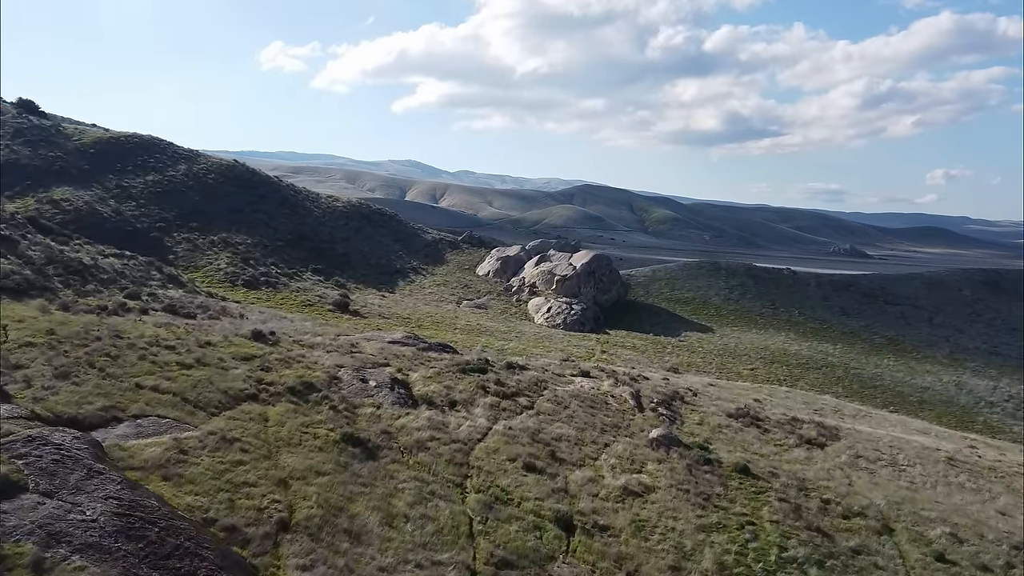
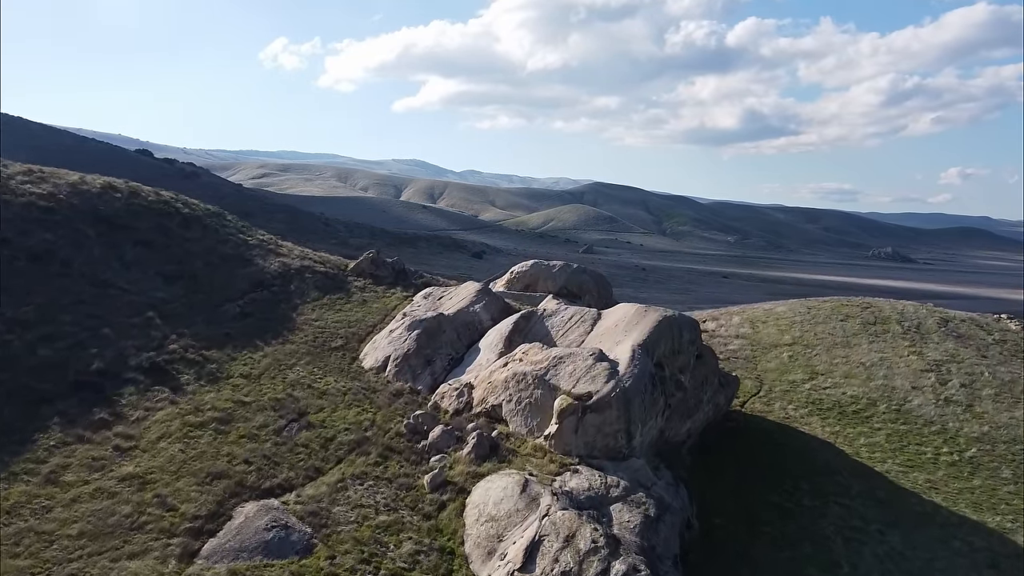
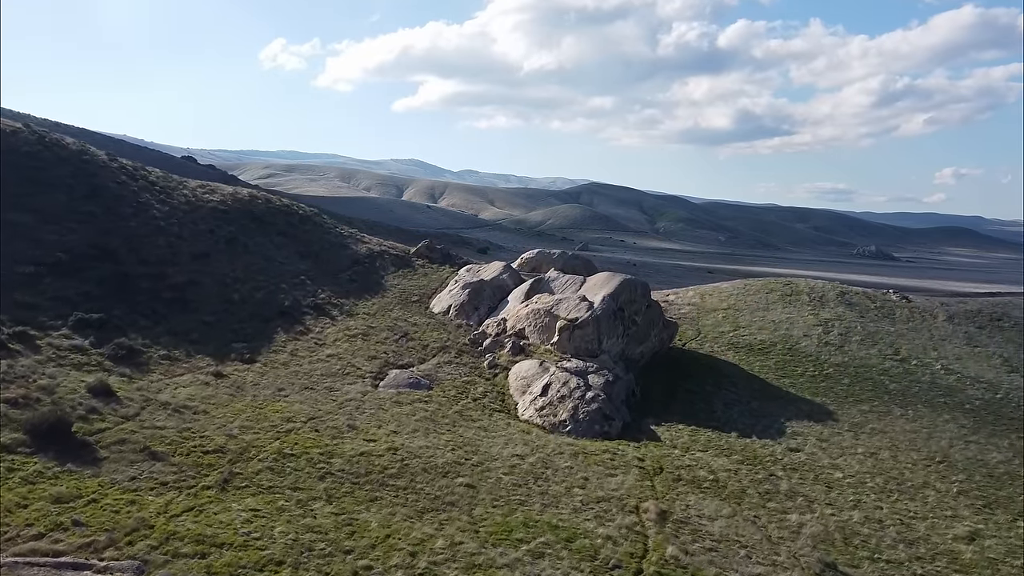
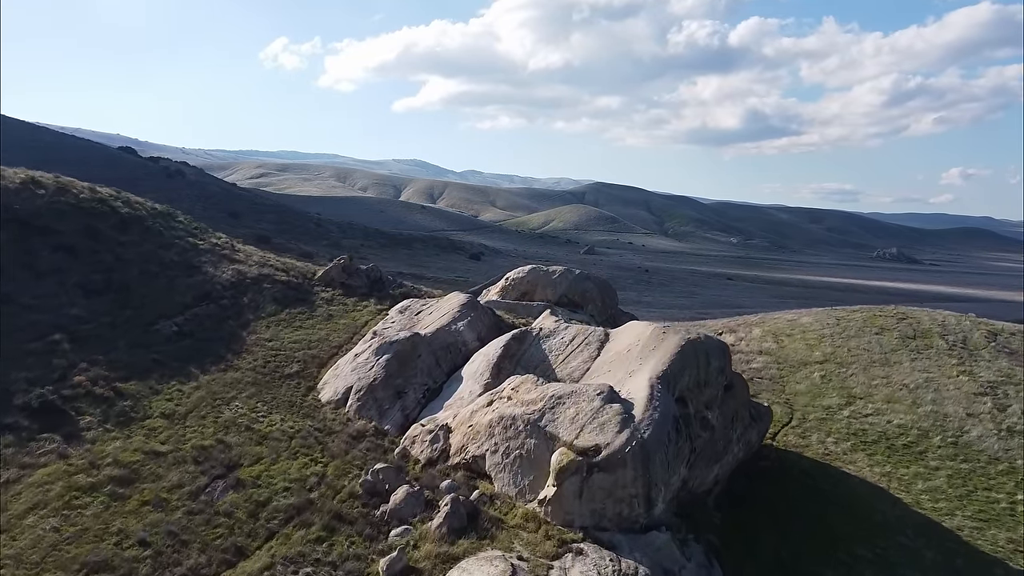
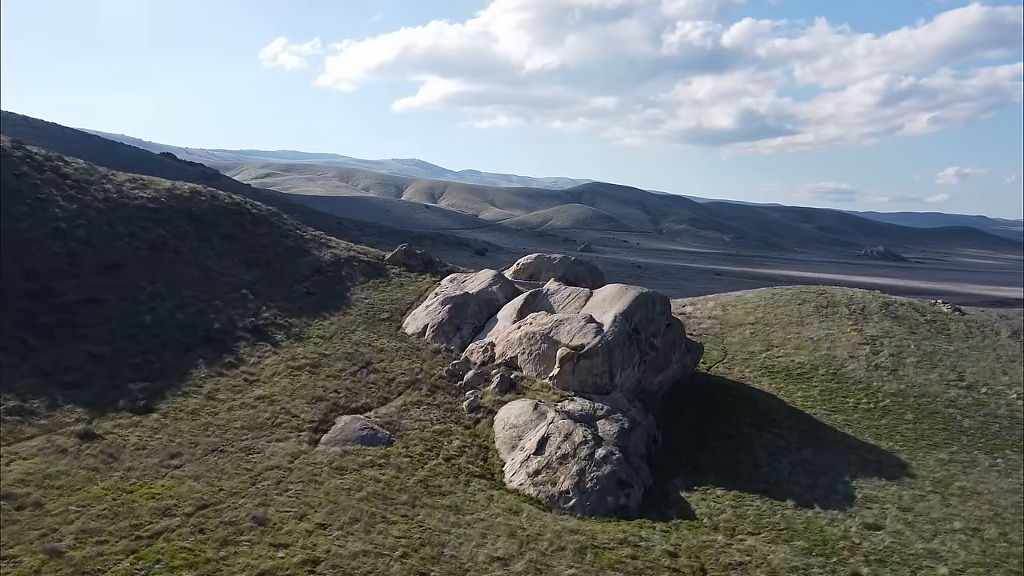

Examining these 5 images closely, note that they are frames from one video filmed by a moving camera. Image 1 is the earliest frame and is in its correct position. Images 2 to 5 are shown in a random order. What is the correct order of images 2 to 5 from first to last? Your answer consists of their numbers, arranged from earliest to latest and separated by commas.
3, 5, 2, 4
